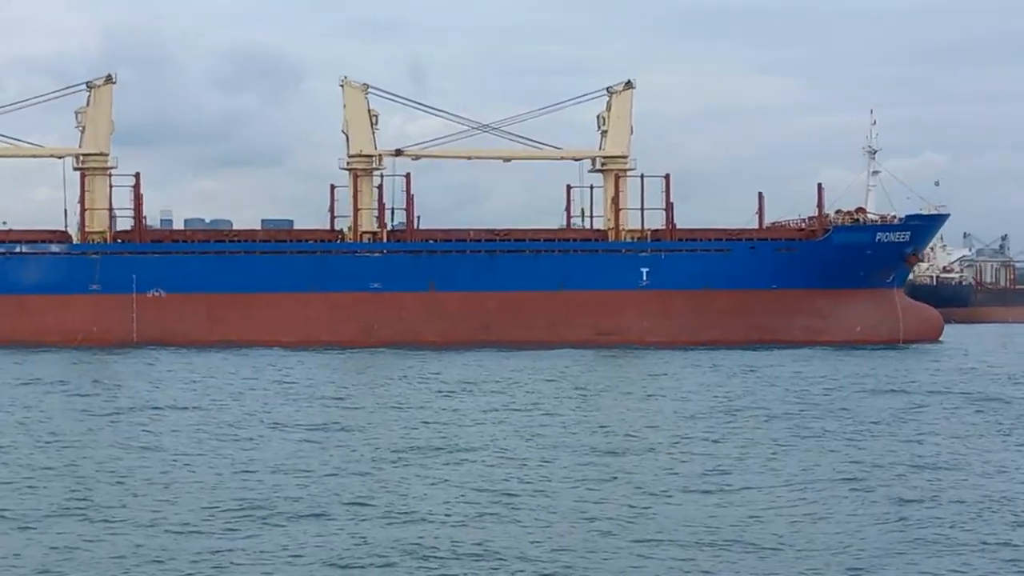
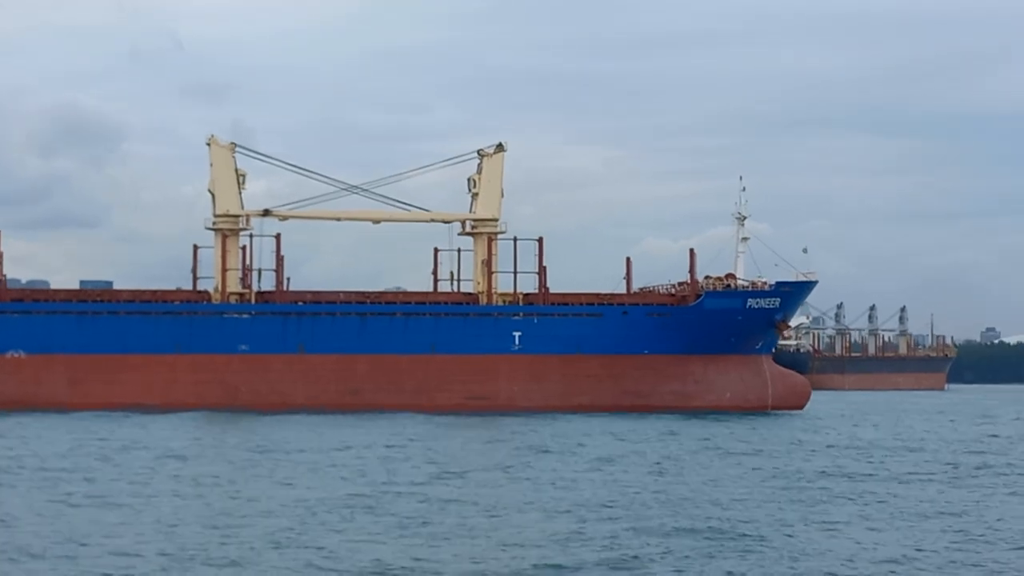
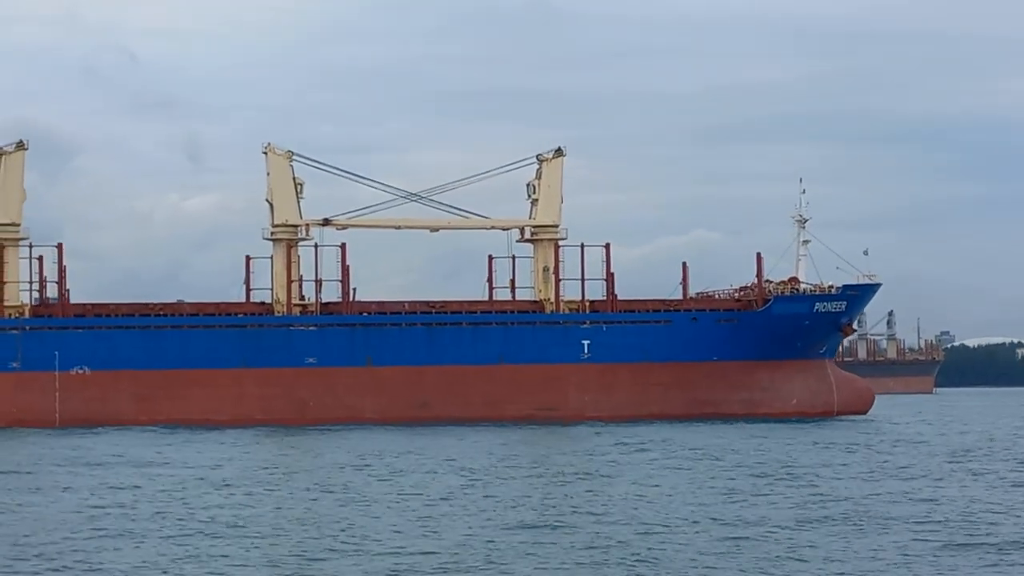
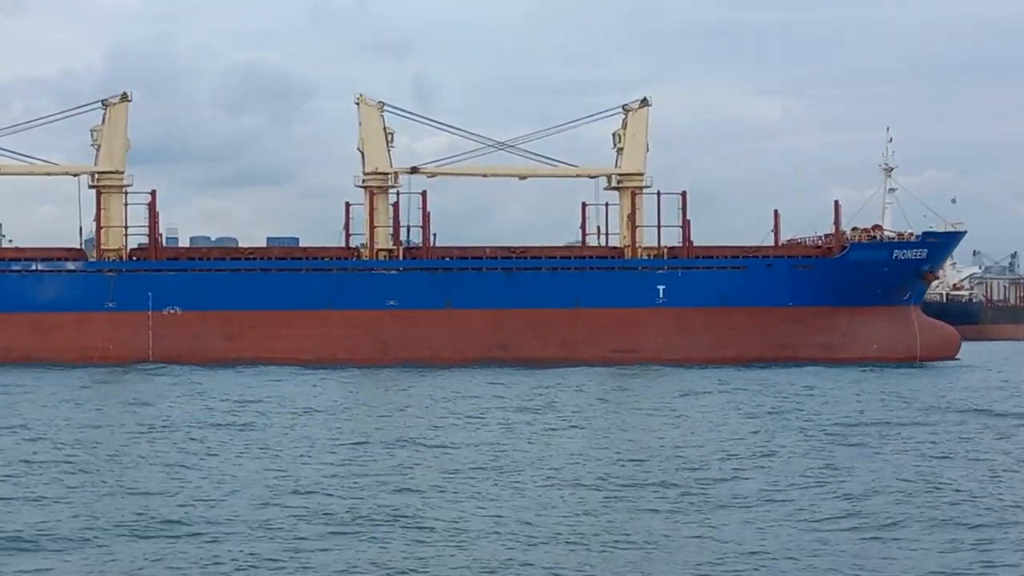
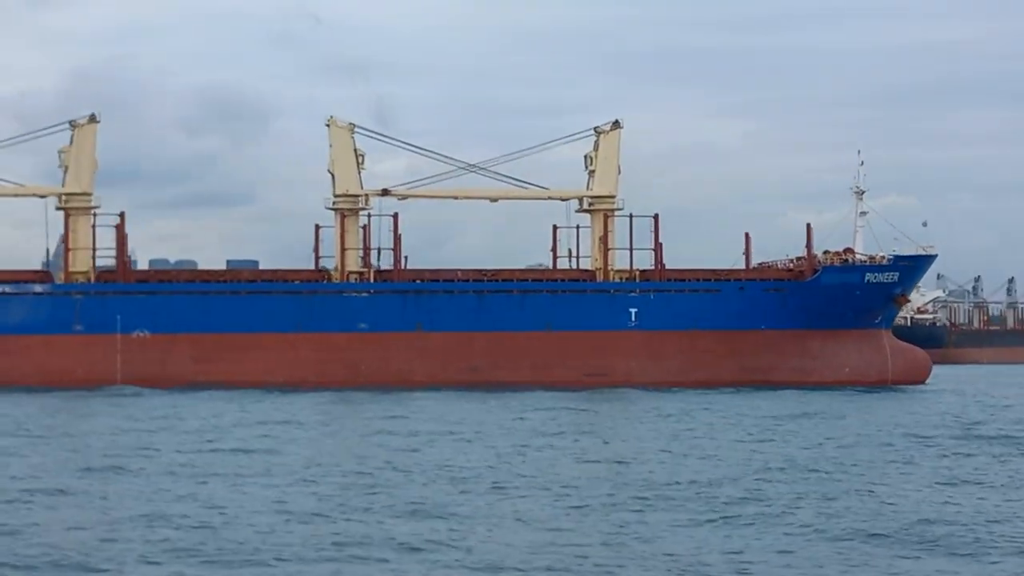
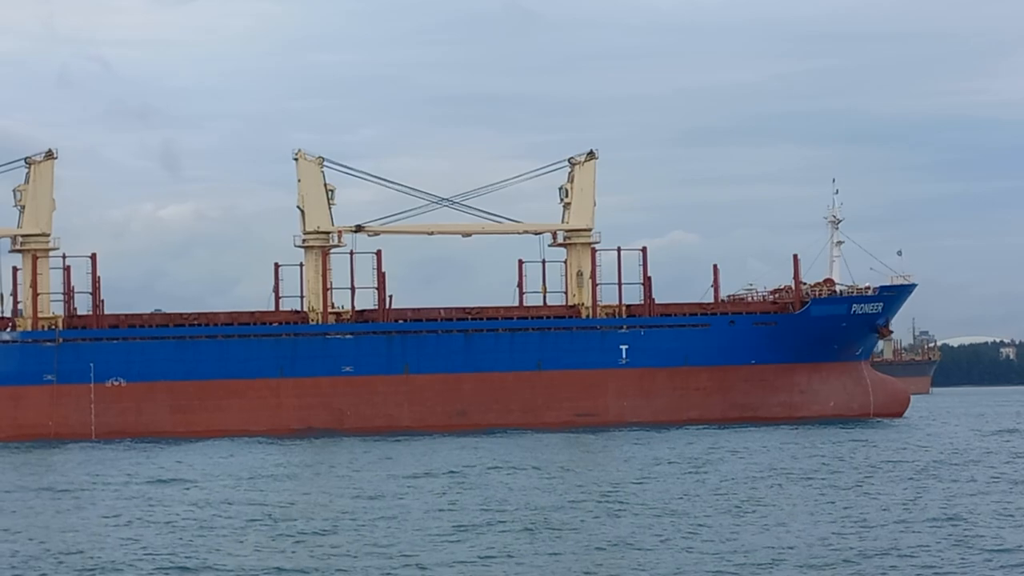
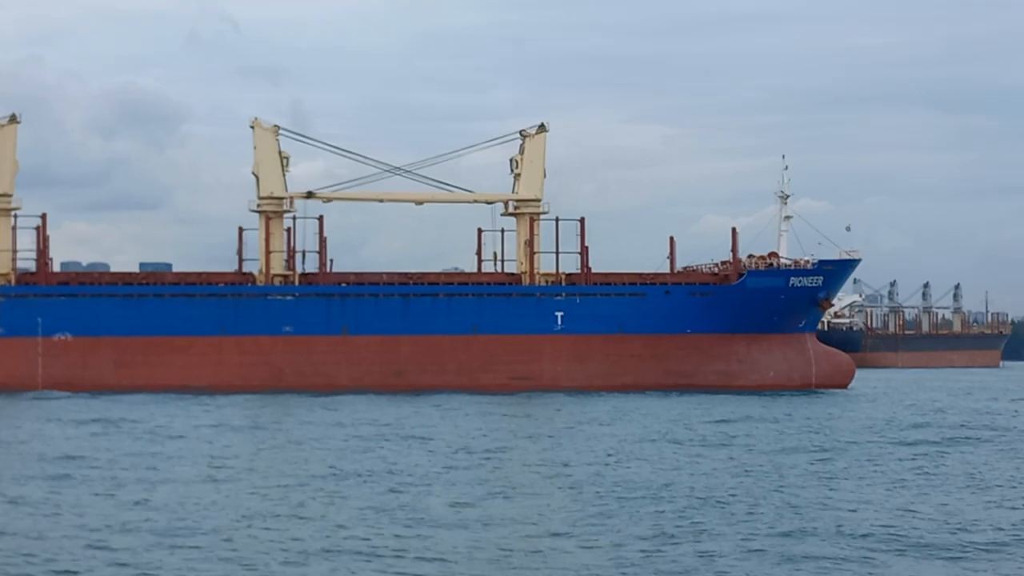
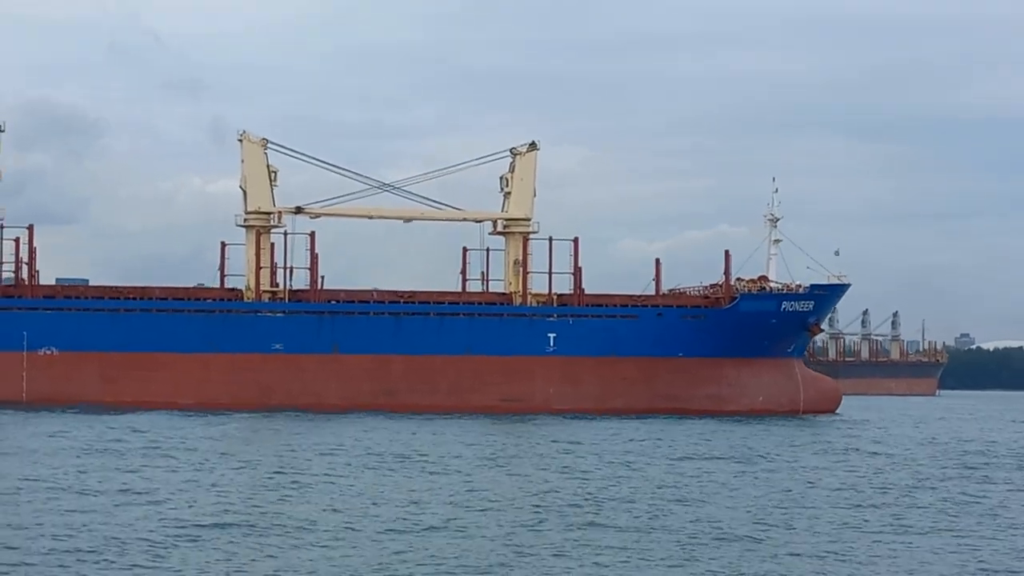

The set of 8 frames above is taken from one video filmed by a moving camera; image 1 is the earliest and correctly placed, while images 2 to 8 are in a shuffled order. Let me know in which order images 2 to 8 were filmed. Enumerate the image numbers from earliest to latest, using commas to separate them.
4, 5, 7, 2, 8, 3, 6
